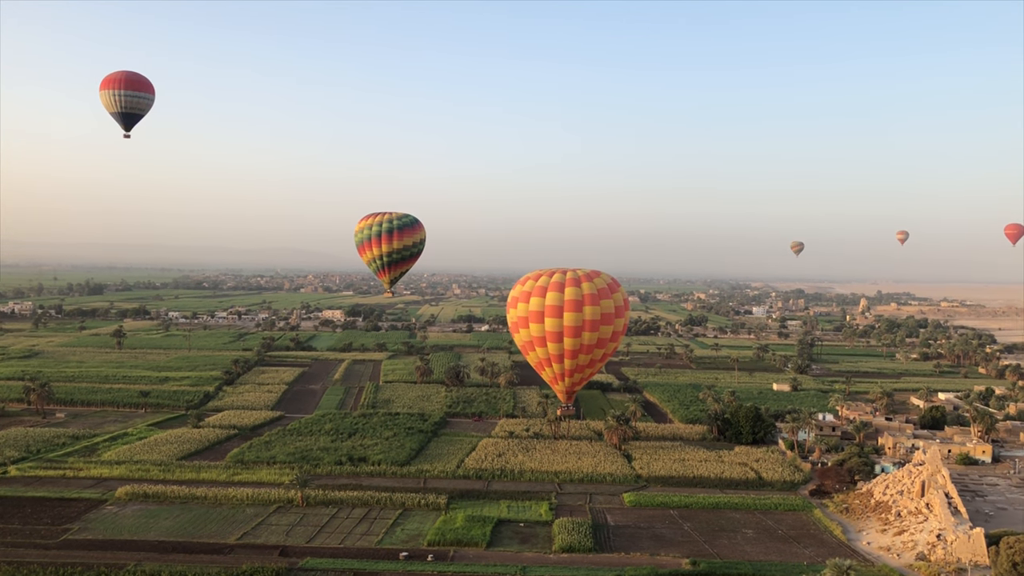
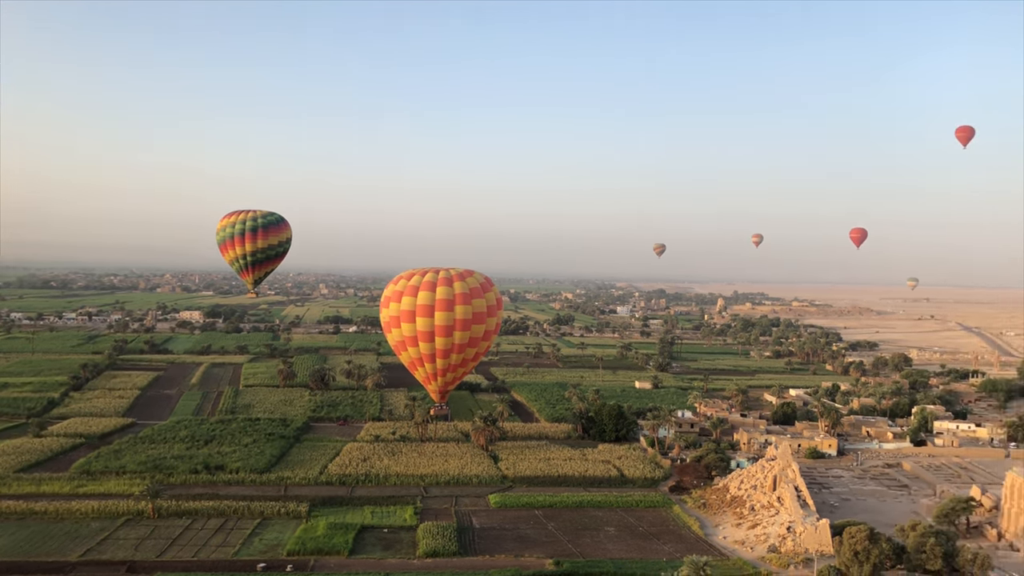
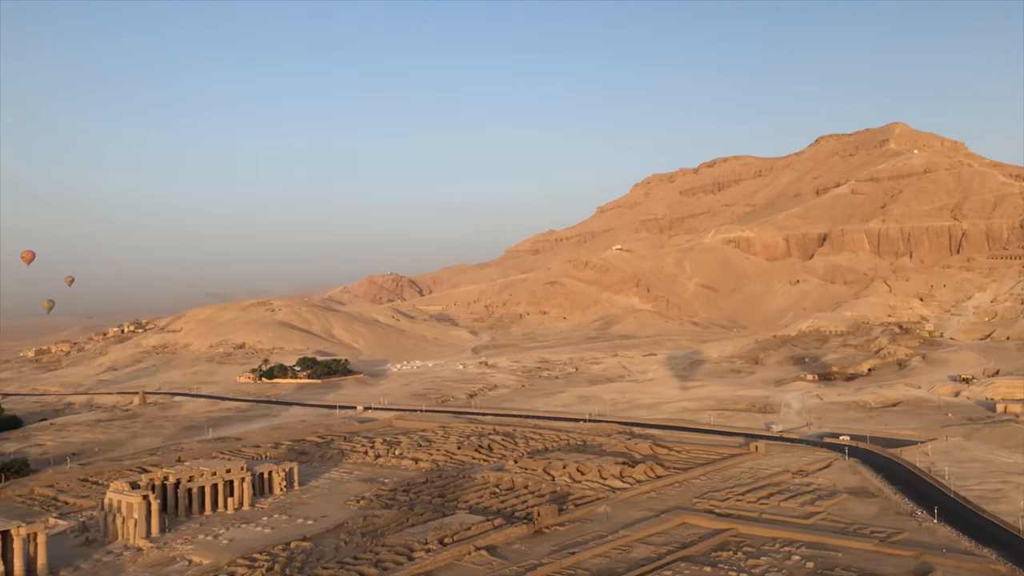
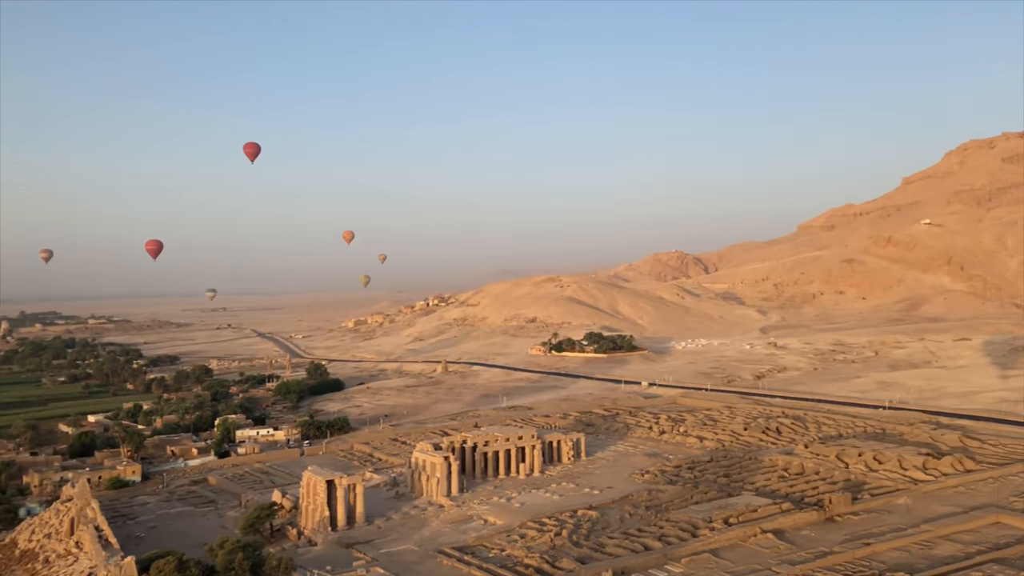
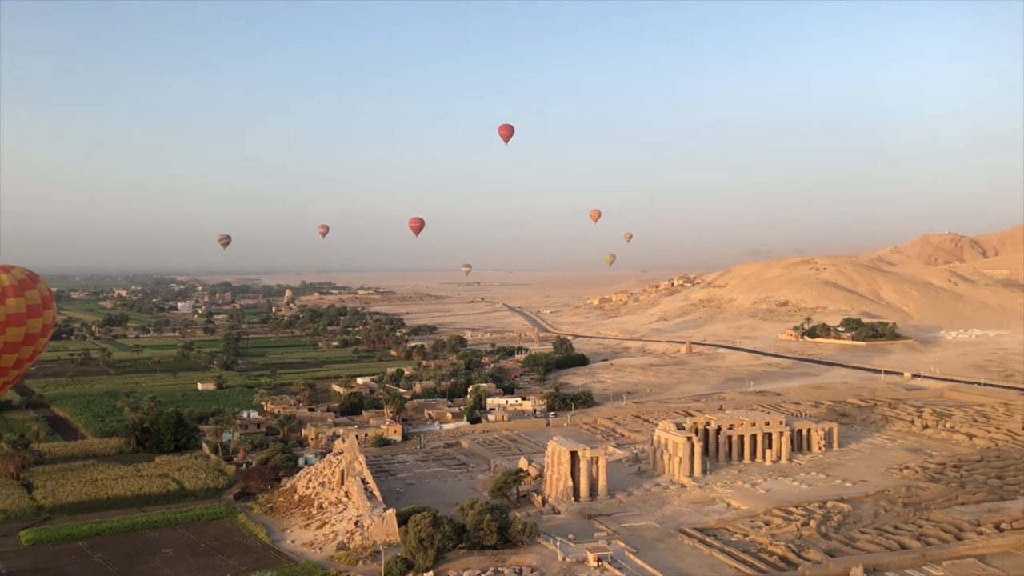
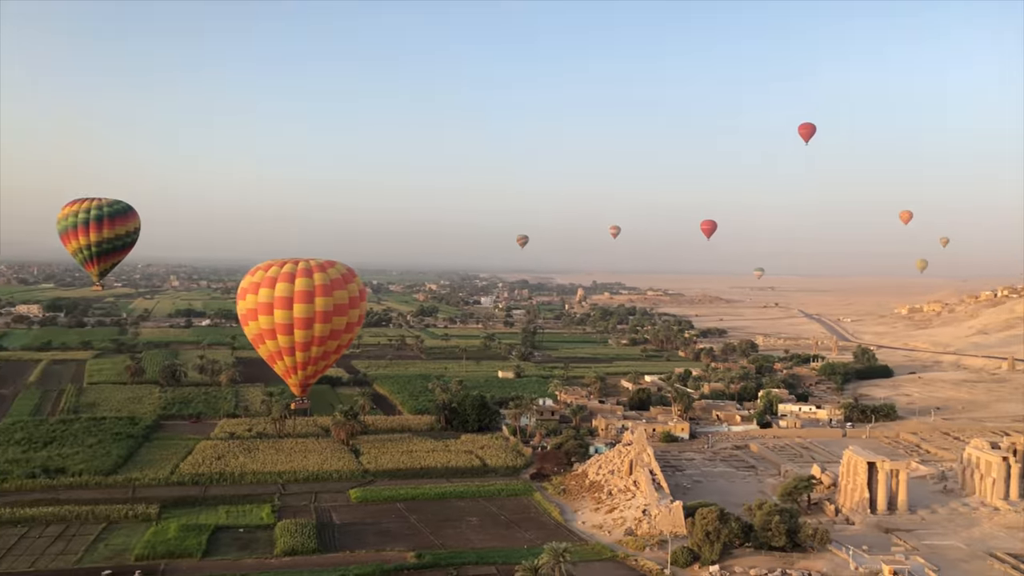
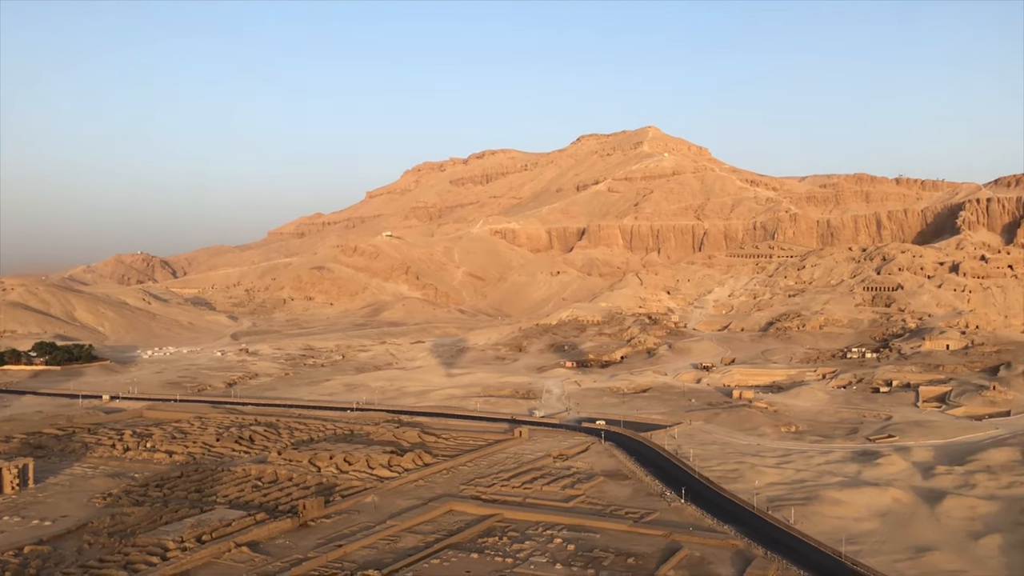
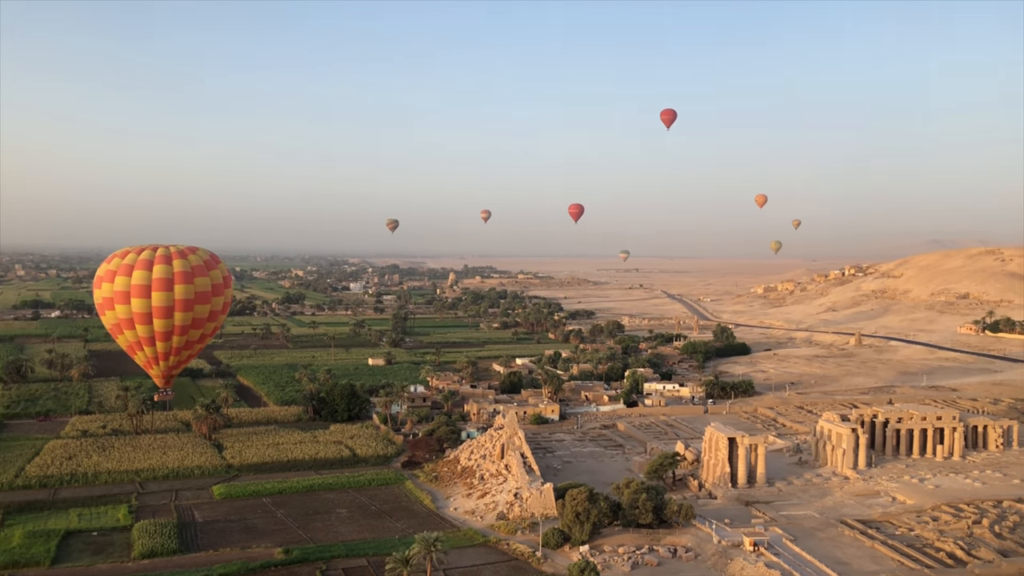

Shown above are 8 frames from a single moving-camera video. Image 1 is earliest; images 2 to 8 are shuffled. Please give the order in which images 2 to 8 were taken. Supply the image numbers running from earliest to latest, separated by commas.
2, 6, 8, 5, 4, 3, 7
